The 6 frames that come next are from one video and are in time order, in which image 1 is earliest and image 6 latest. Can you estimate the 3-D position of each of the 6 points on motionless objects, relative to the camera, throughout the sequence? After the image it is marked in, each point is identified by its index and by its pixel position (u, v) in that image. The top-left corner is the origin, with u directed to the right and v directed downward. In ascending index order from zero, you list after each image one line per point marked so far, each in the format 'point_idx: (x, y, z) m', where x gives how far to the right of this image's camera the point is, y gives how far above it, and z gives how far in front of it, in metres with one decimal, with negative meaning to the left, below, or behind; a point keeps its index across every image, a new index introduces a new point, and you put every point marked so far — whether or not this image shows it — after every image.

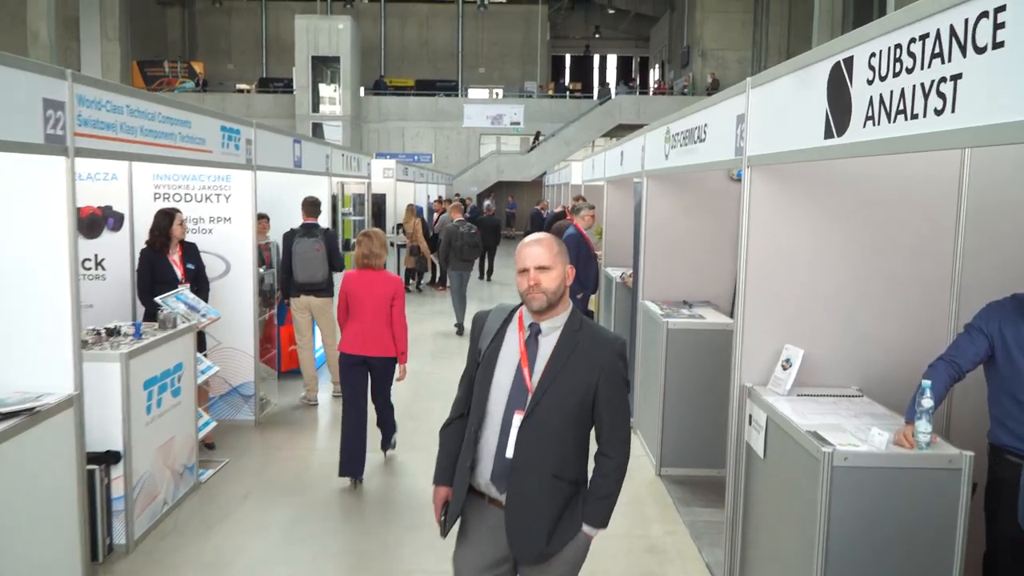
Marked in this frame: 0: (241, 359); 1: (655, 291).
0: (-1.8, -0.5, +5.7) m
1: (+0.9, 0.0, +5.5) m
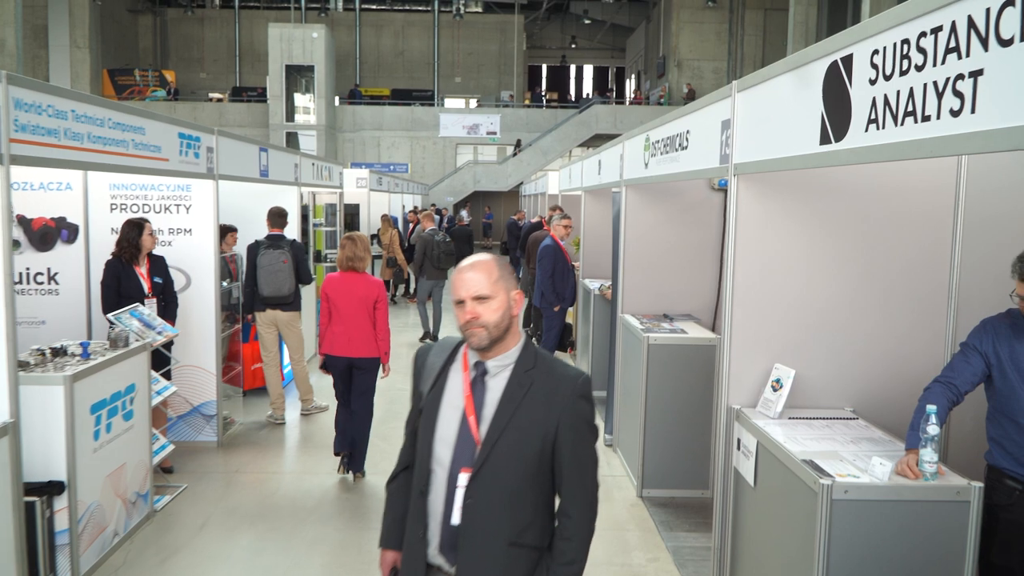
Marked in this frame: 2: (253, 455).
0: (-1.9, -0.6, +5.4) m
1: (+0.8, -0.1, +5.4) m
2: (-1.6, -1.0, +5.4) m
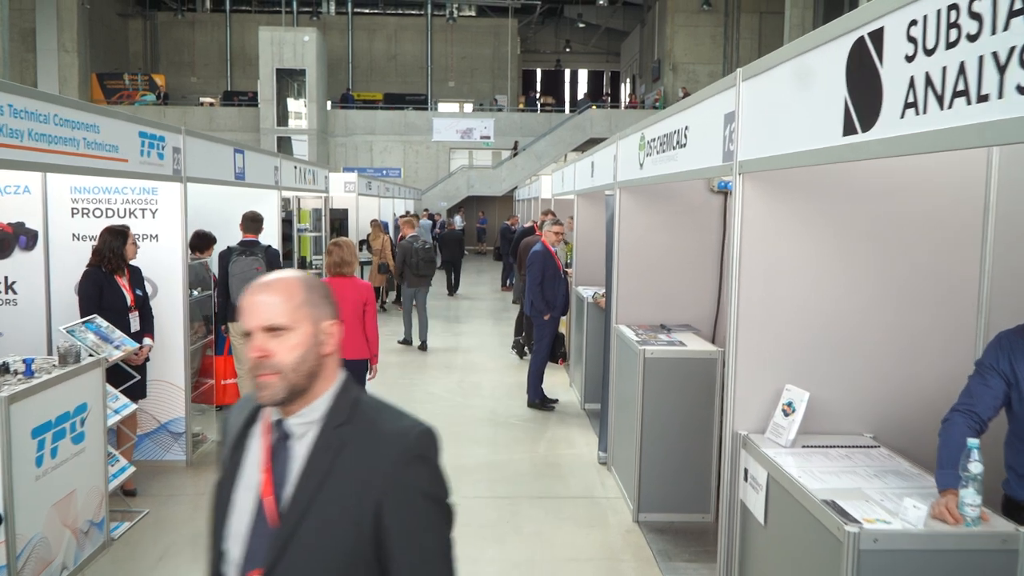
0: (-2.0, -0.6, +5.1) m
1: (+0.7, -0.2, +5.1) m
2: (-1.7, -1.1, +5.0) m
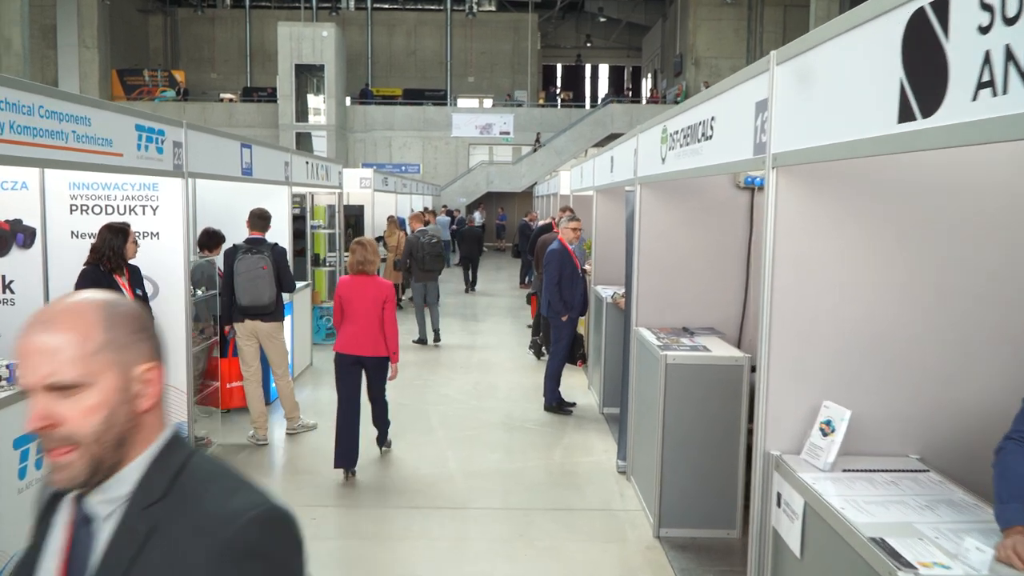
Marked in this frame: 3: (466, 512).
0: (-1.9, -0.6, +4.9) m
1: (+0.8, -0.2, +4.8) m
2: (-1.6, -1.1, +4.8) m
3: (-0.2, -1.1, +4.4) m
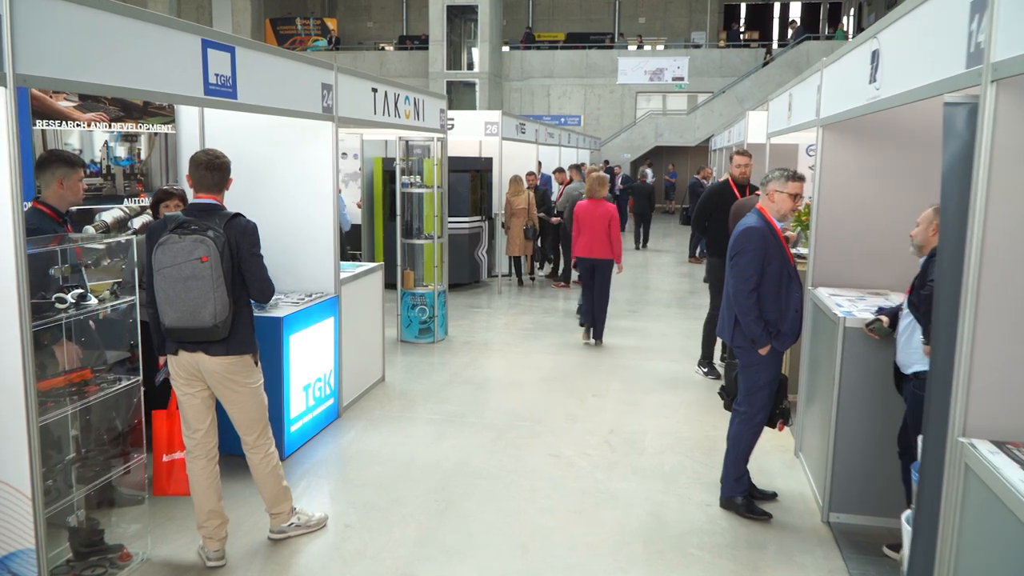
0: (-1.5, -0.6, +2.6) m
1: (+1.1, -0.3, +2.0) m
2: (-1.2, -1.1, +2.5) m
3: (0.0, -1.2, +1.8) m
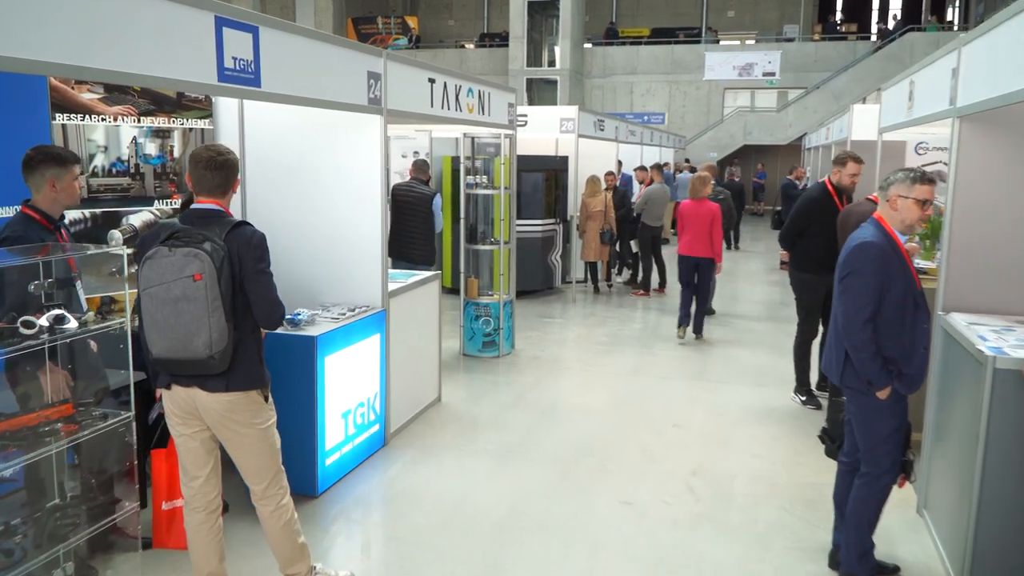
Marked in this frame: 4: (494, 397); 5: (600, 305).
0: (-1.4, -0.7, +2.2) m
1: (+1.2, -0.4, +1.3) m
2: (-1.1, -1.2, +2.0) m
3: (+0.1, -1.3, +1.2) m
4: (-0.1, -0.7, +5.5) m
5: (+0.9, -0.2, +9.0) m
